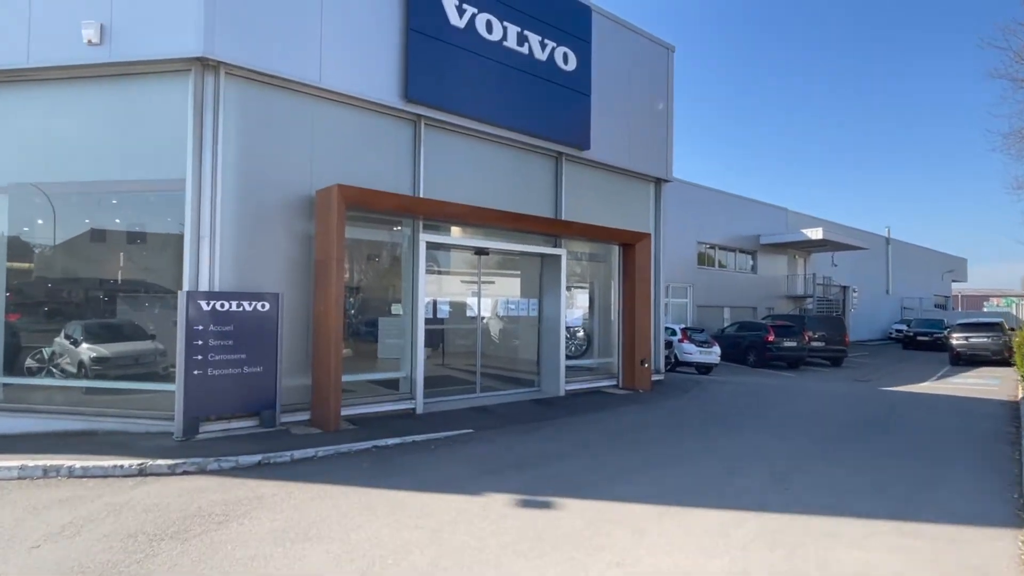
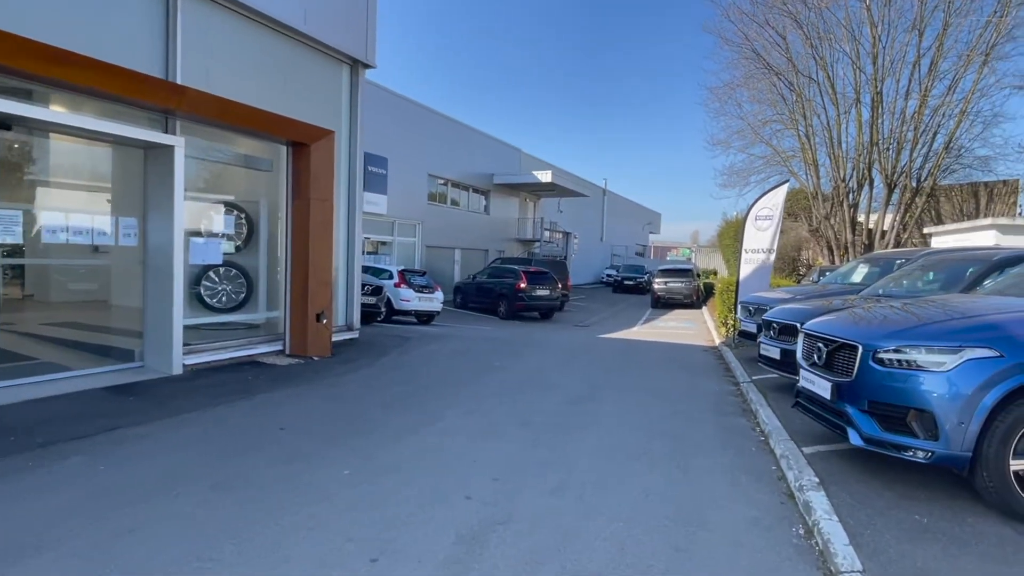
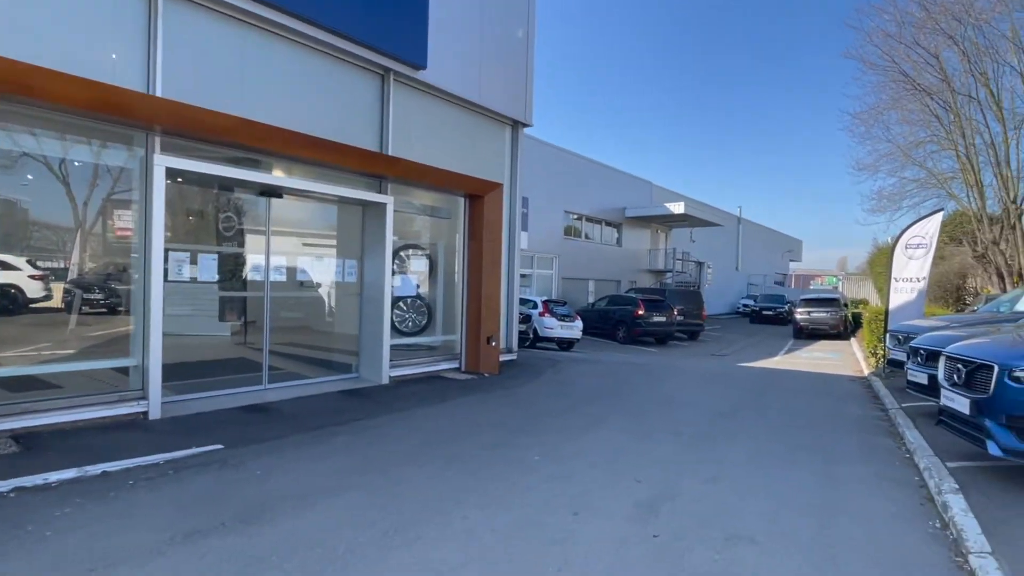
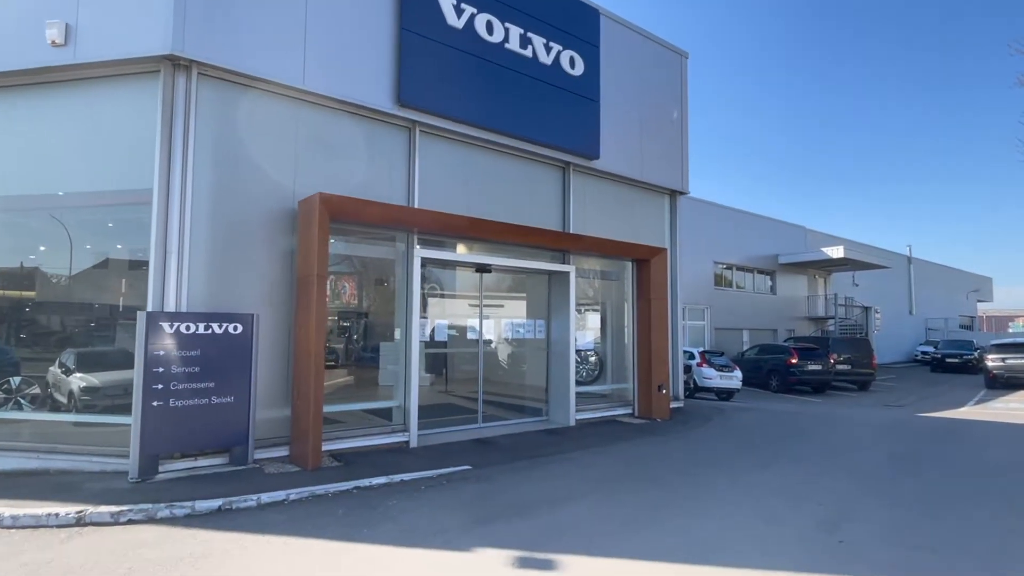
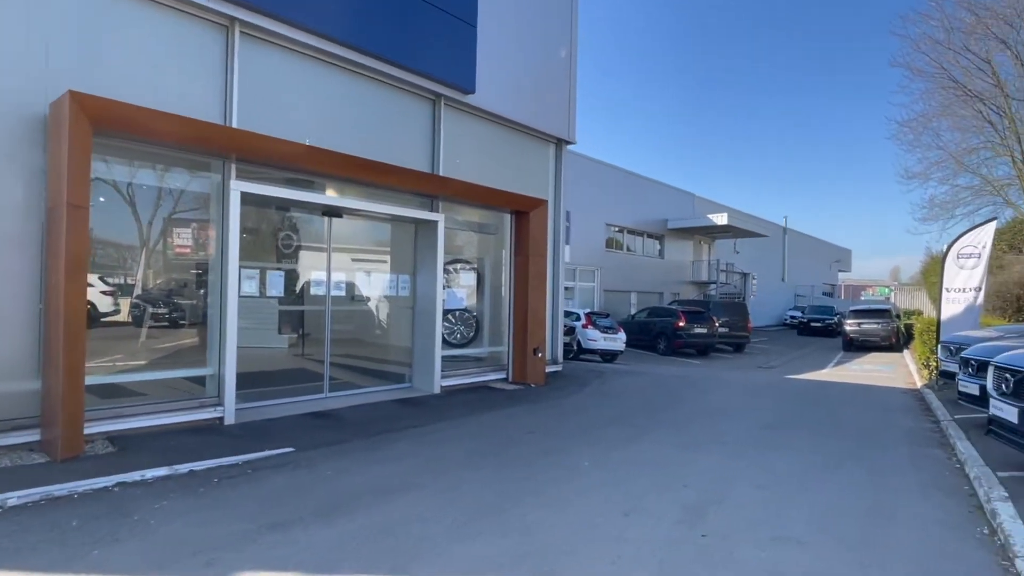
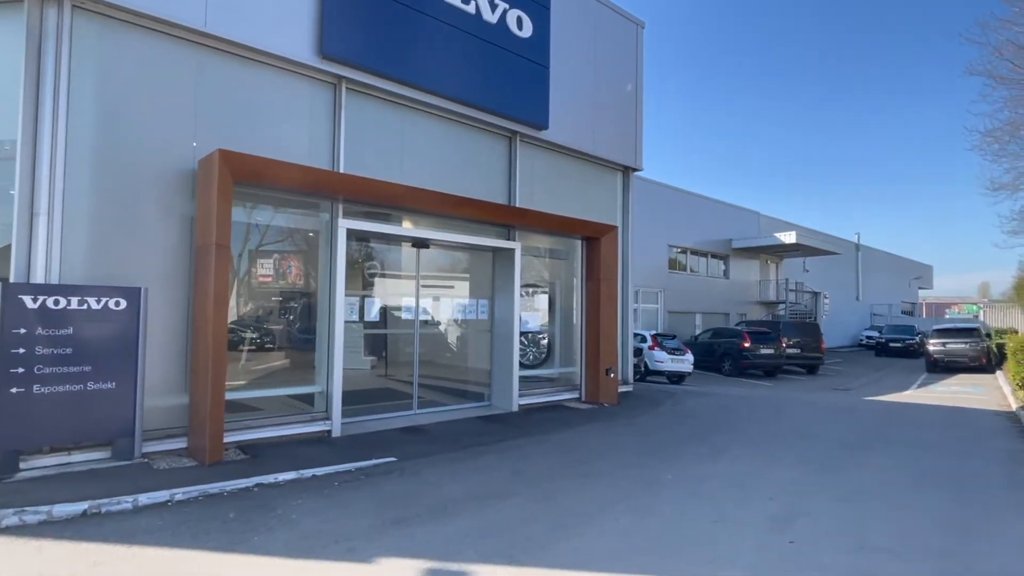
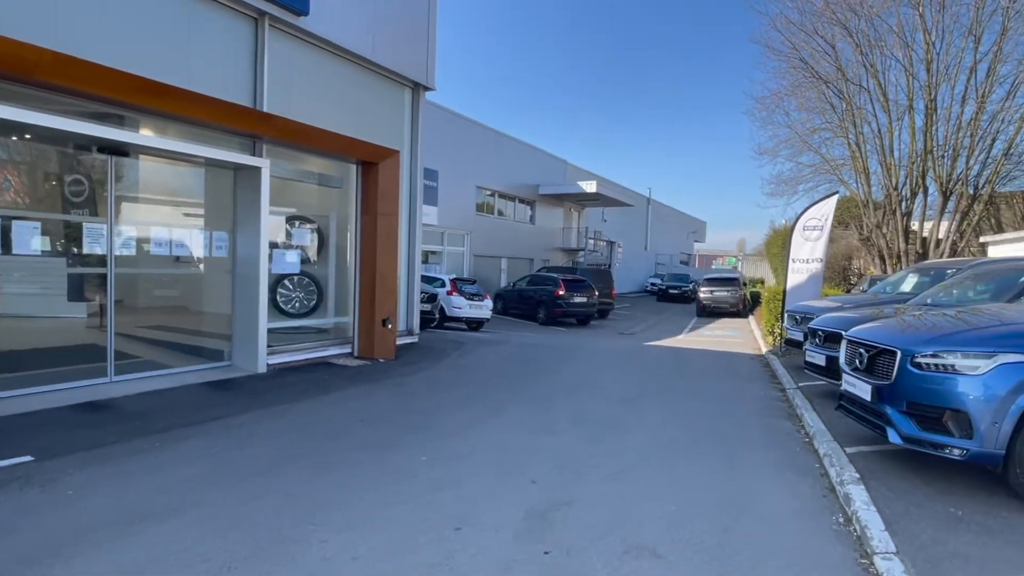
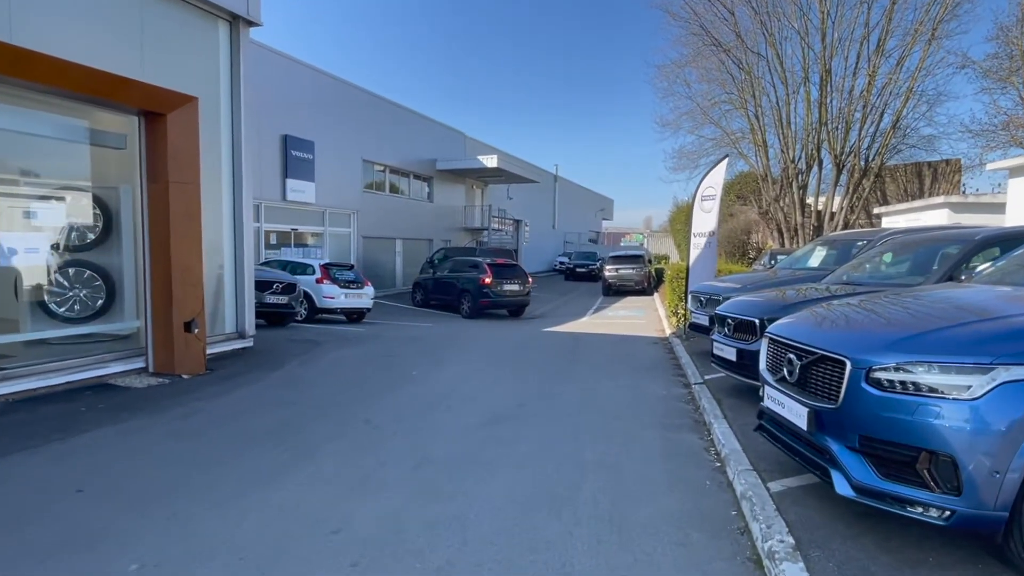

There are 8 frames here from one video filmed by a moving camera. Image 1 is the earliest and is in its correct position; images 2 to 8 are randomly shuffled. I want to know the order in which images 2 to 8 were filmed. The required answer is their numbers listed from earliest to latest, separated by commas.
4, 6, 5, 3, 7, 2, 8
